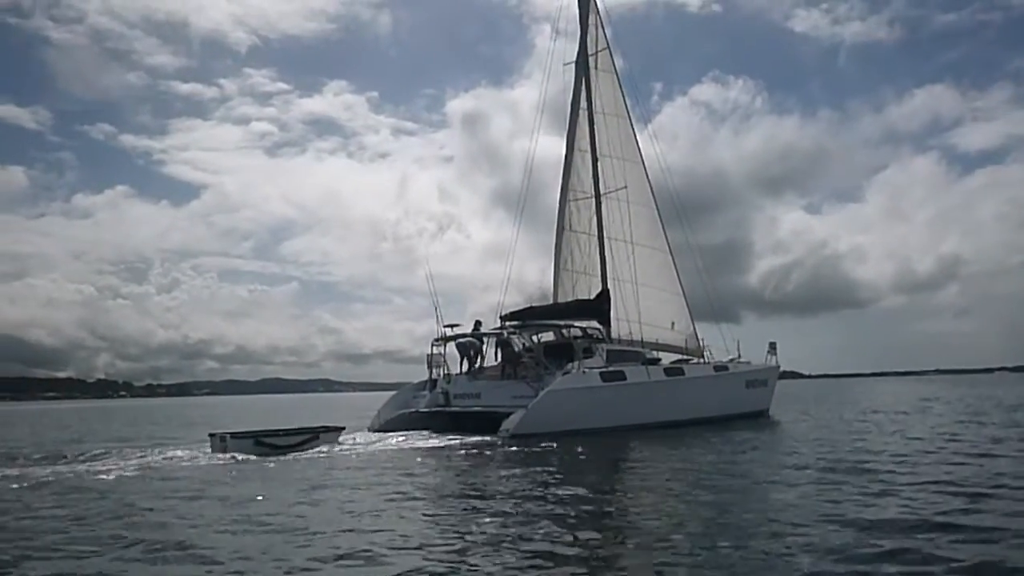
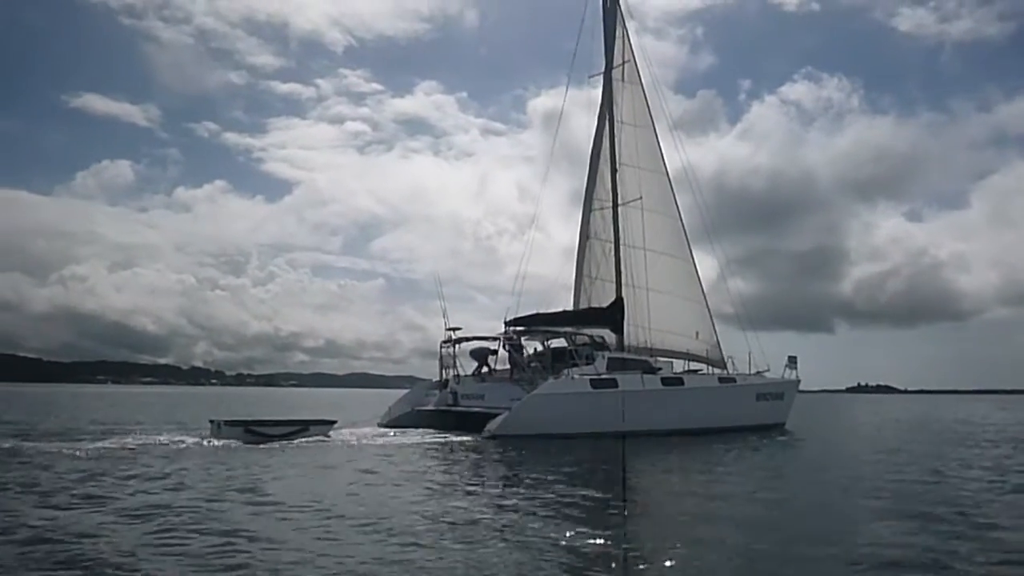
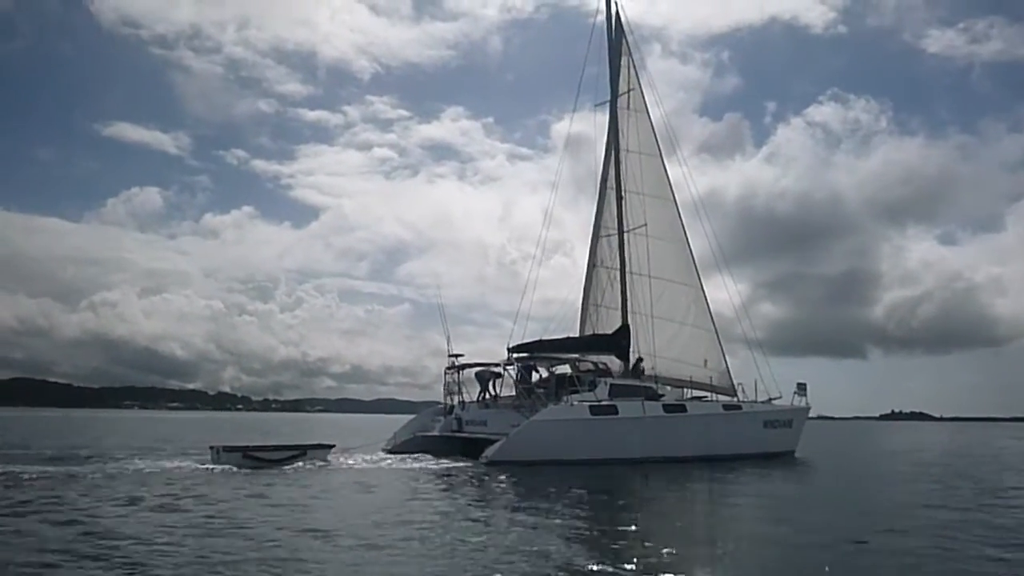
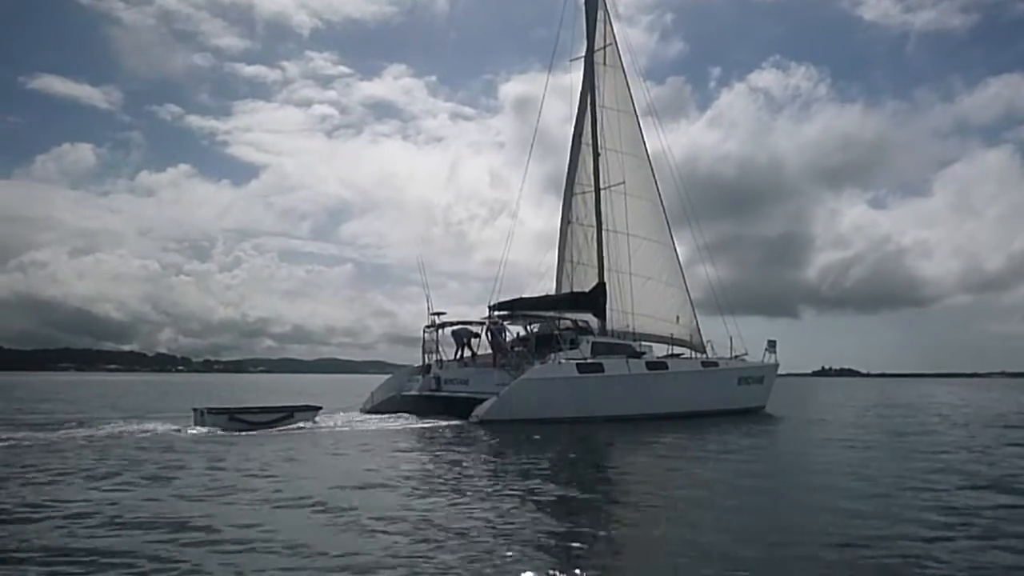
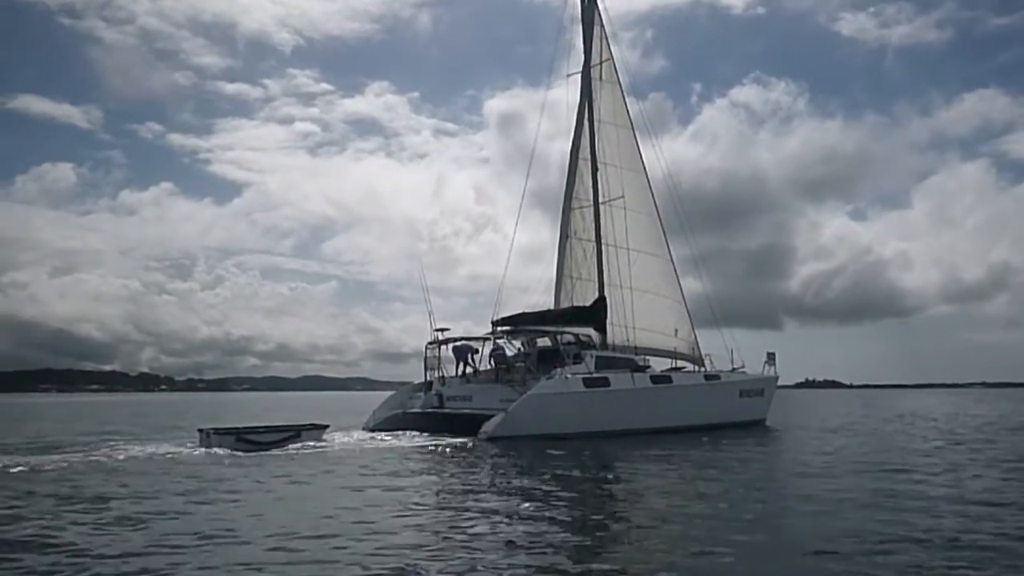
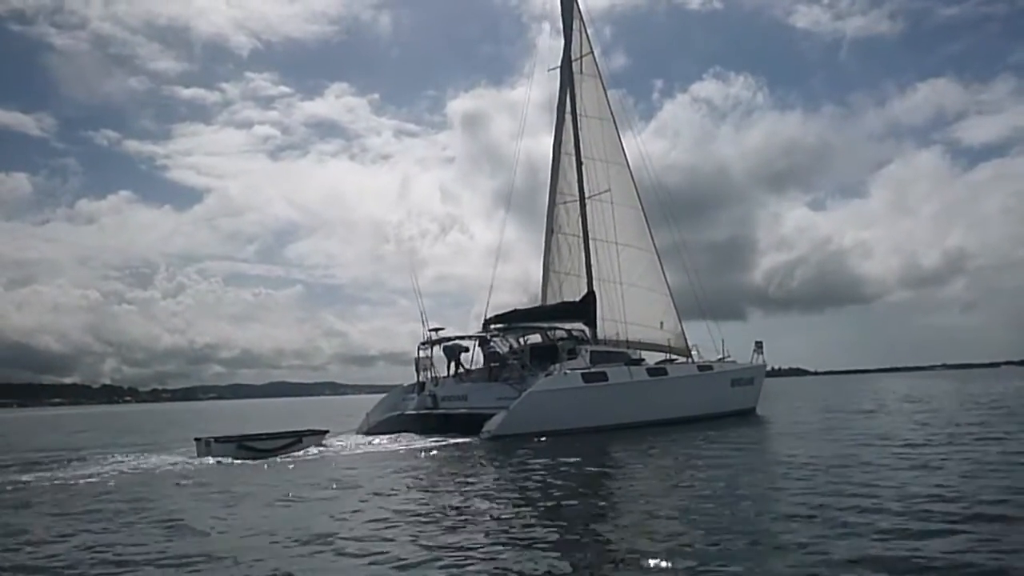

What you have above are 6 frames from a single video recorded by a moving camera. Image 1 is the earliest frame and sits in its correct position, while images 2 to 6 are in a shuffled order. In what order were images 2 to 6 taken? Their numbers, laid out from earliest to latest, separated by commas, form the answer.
6, 5, 4, 2, 3
